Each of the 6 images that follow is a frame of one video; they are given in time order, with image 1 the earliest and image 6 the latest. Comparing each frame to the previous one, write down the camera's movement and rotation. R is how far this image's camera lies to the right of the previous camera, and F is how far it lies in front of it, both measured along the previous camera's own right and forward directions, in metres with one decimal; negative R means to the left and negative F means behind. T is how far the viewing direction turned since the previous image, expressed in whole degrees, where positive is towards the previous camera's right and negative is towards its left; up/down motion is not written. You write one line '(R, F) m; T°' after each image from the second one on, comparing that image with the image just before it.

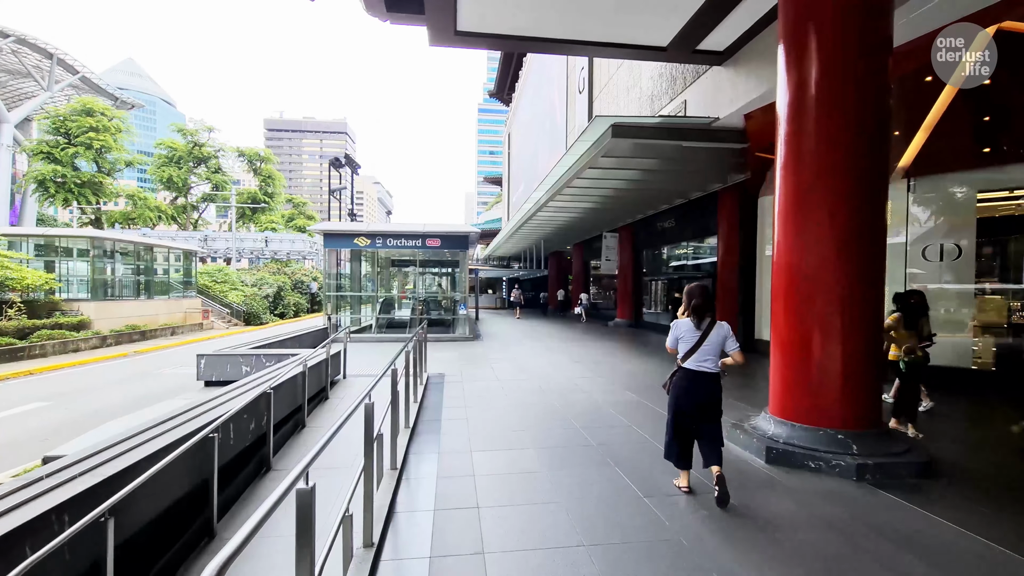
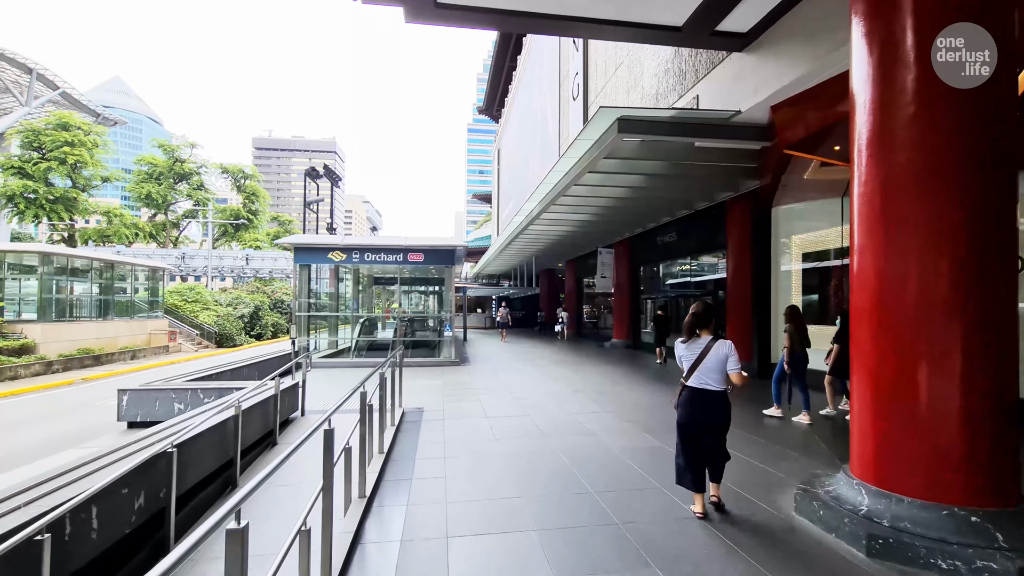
(0.0, +1.2) m; +1°
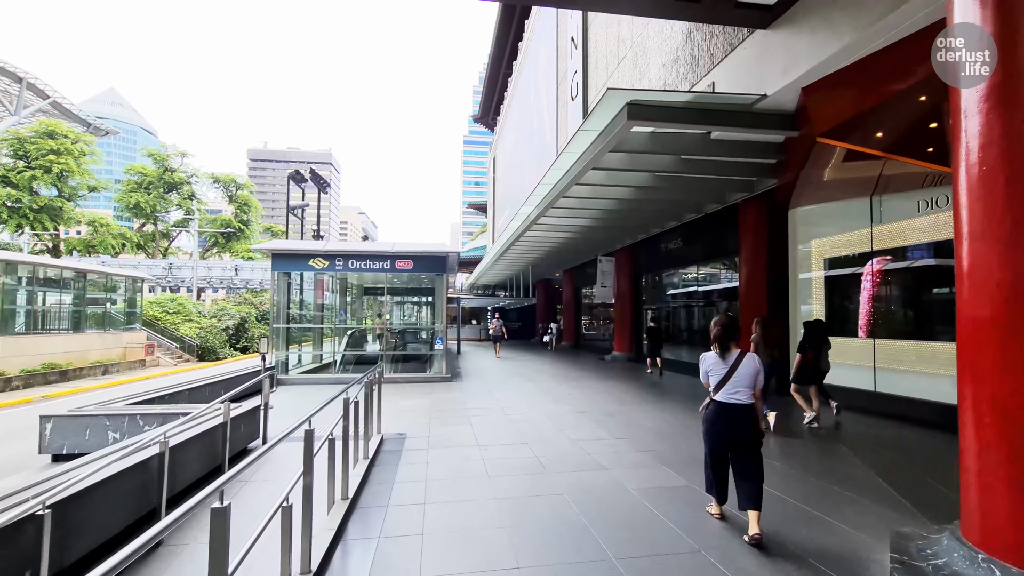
(0.0, +0.9) m; +1°
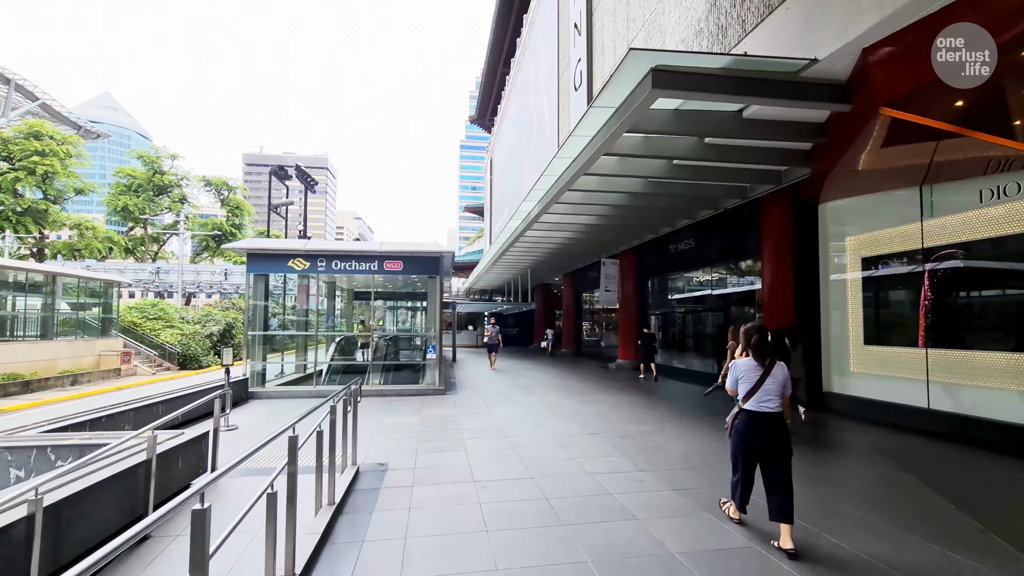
(-0.1, +1.0) m; 0°
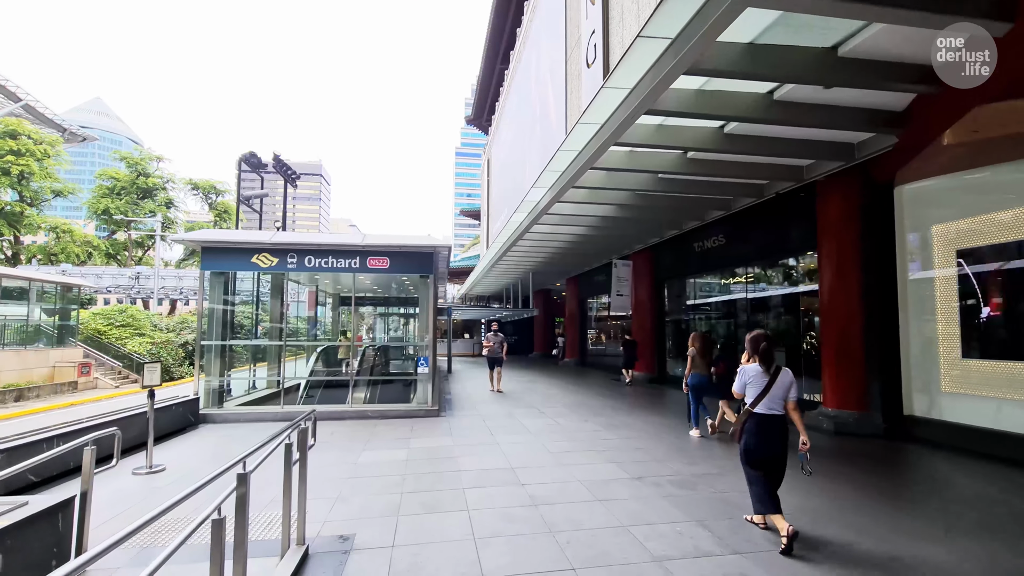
(-0.2, +1.6) m; +1°
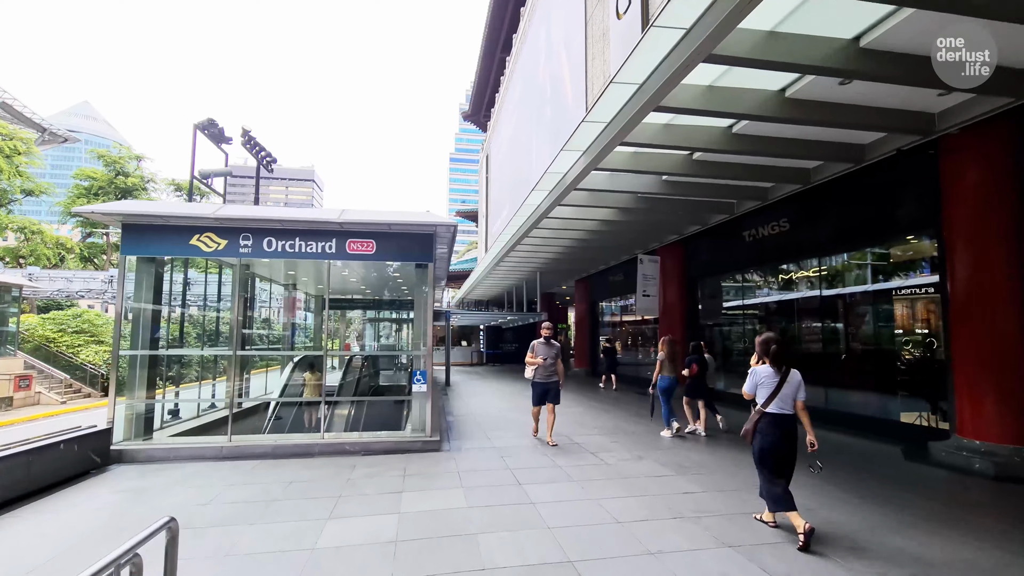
(-0.4, +2.1) m; +1°
